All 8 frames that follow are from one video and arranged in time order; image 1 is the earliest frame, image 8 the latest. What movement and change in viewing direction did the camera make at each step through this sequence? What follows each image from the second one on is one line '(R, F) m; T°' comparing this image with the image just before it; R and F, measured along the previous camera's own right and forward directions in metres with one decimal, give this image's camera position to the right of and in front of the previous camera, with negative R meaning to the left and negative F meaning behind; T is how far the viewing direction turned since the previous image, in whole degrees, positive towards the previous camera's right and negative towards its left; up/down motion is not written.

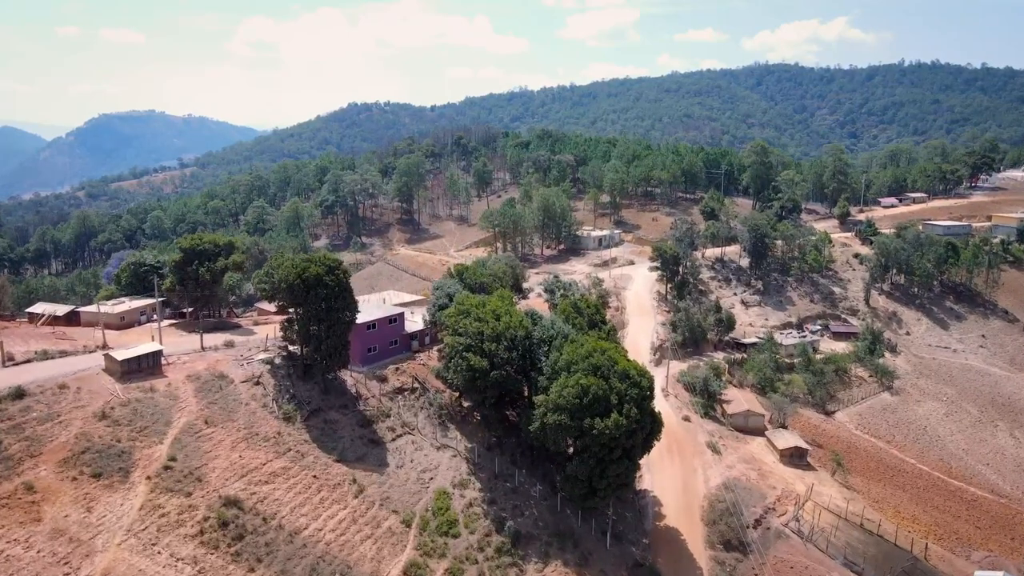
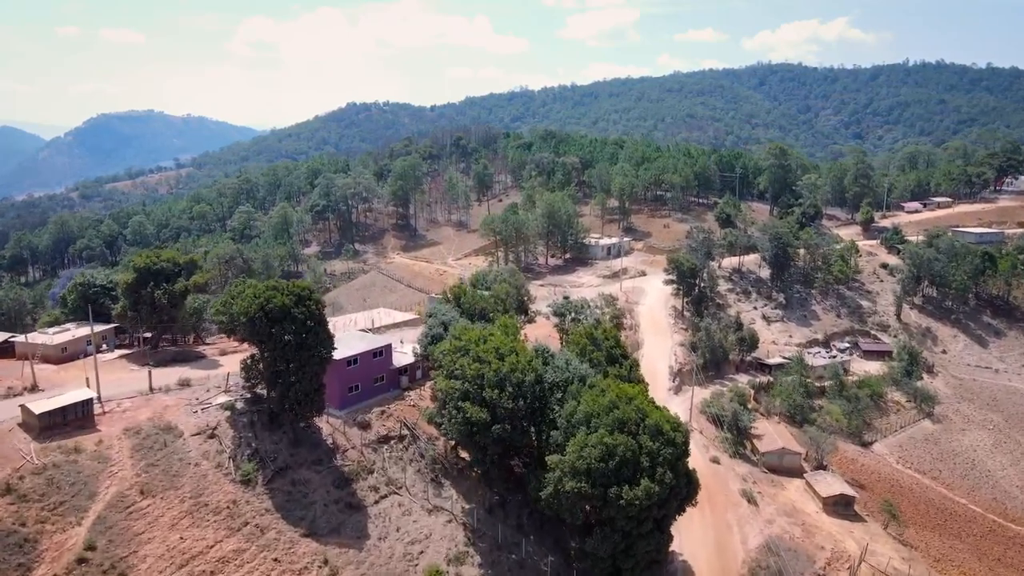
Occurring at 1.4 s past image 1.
(-0.2, +5.4) m; 0°
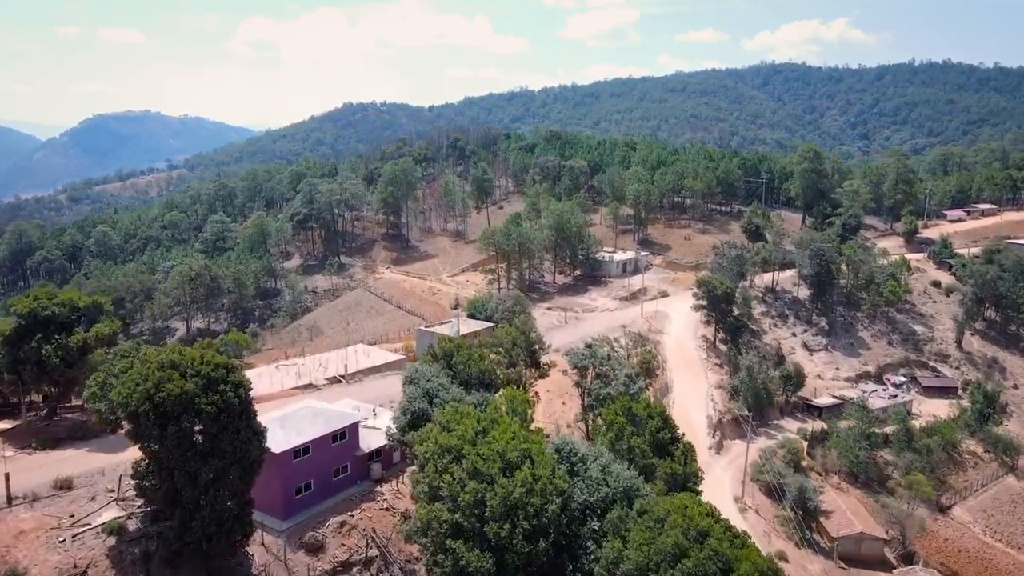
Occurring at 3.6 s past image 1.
(-0.3, +8.6) m; 0°
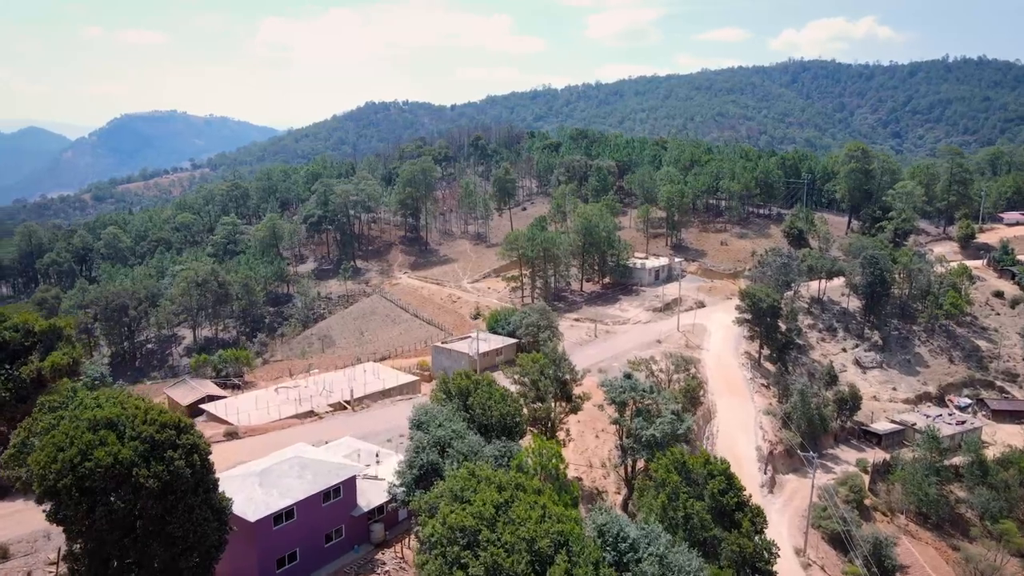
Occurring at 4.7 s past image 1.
(-0.2, +4.2) m; -2°
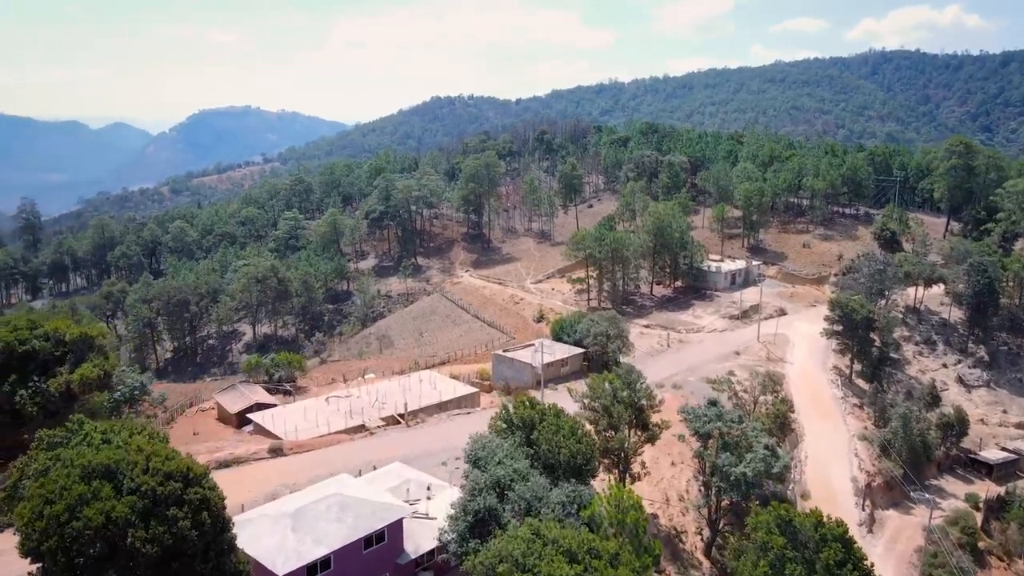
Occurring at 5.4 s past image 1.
(-0.3, +2.8) m; -5°
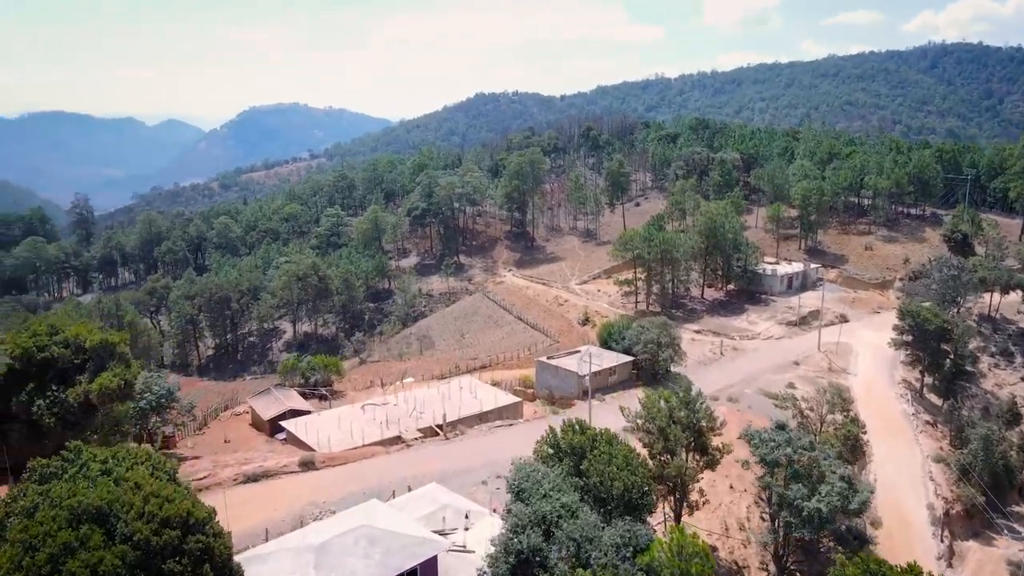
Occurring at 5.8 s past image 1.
(-0.2, +1.9) m; -3°
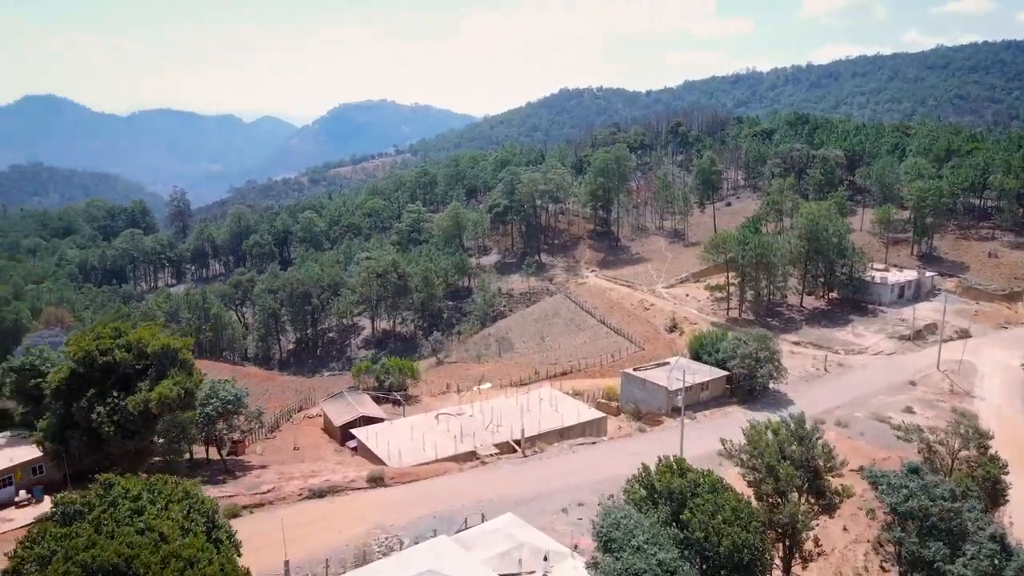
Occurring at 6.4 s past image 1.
(-0.3, +2.1) m; -6°
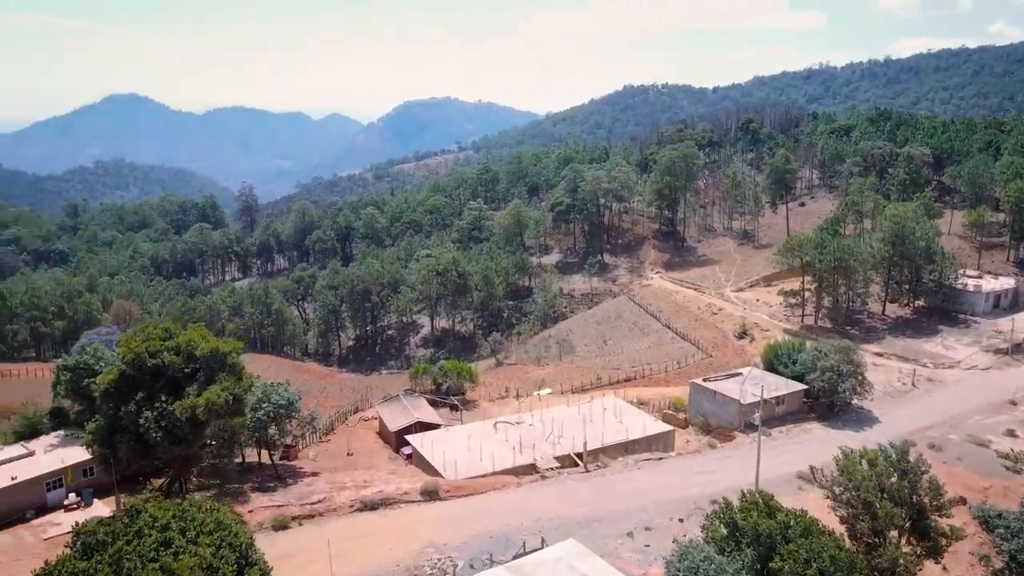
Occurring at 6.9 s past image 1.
(-0.2, +1.4) m; -5°
